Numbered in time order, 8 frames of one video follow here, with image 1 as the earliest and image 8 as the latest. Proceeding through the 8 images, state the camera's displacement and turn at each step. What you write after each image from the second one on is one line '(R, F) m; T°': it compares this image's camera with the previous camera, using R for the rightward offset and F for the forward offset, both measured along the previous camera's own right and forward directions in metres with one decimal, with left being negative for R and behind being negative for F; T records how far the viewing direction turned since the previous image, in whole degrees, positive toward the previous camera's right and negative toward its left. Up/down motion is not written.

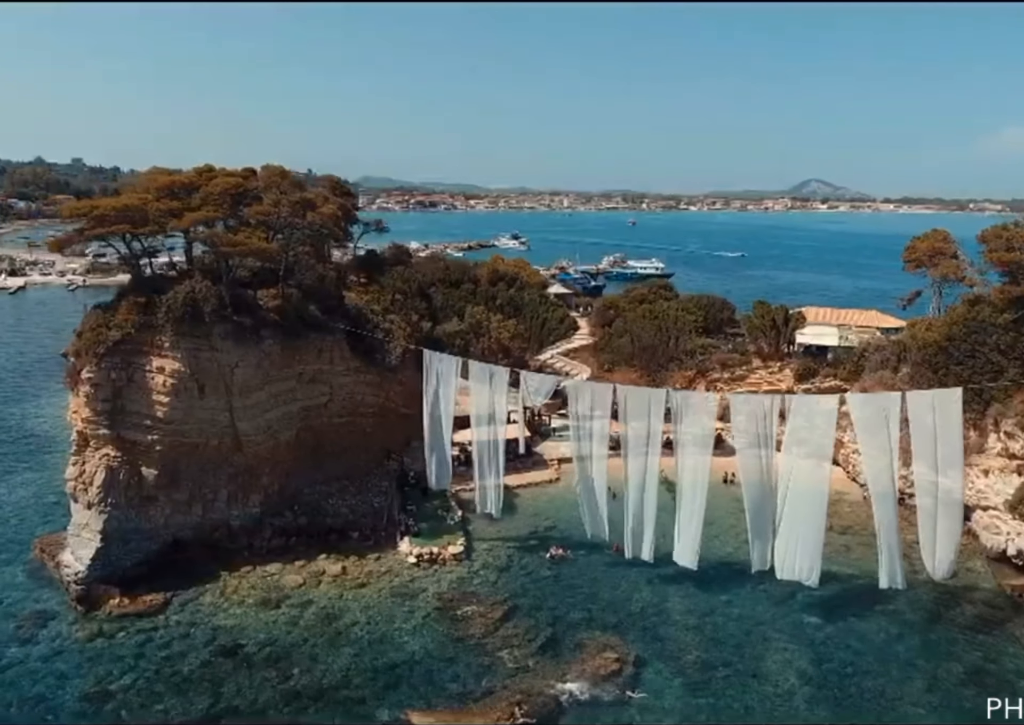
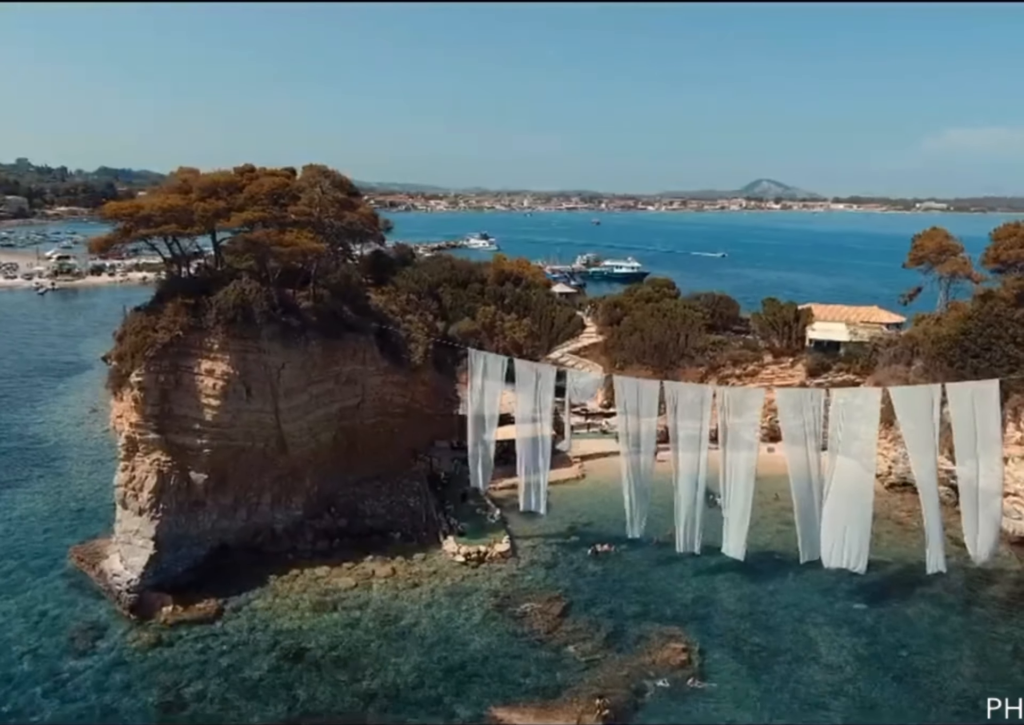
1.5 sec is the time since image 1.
(-2.7, -0.1) m; +4°
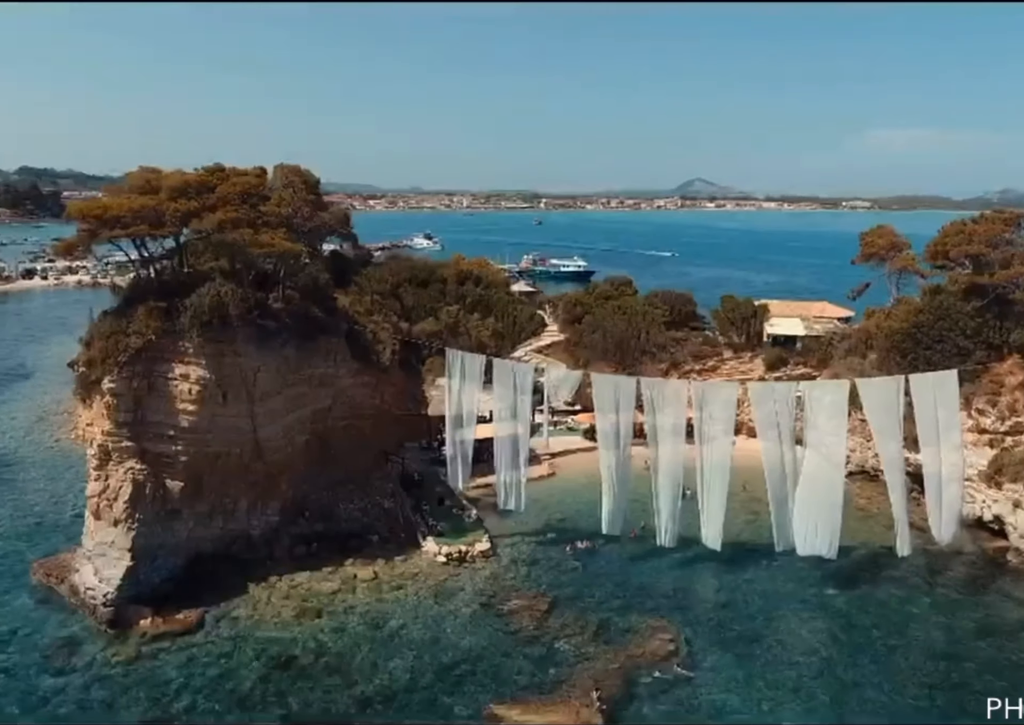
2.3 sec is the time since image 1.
(-1.2, -0.1) m; +4°
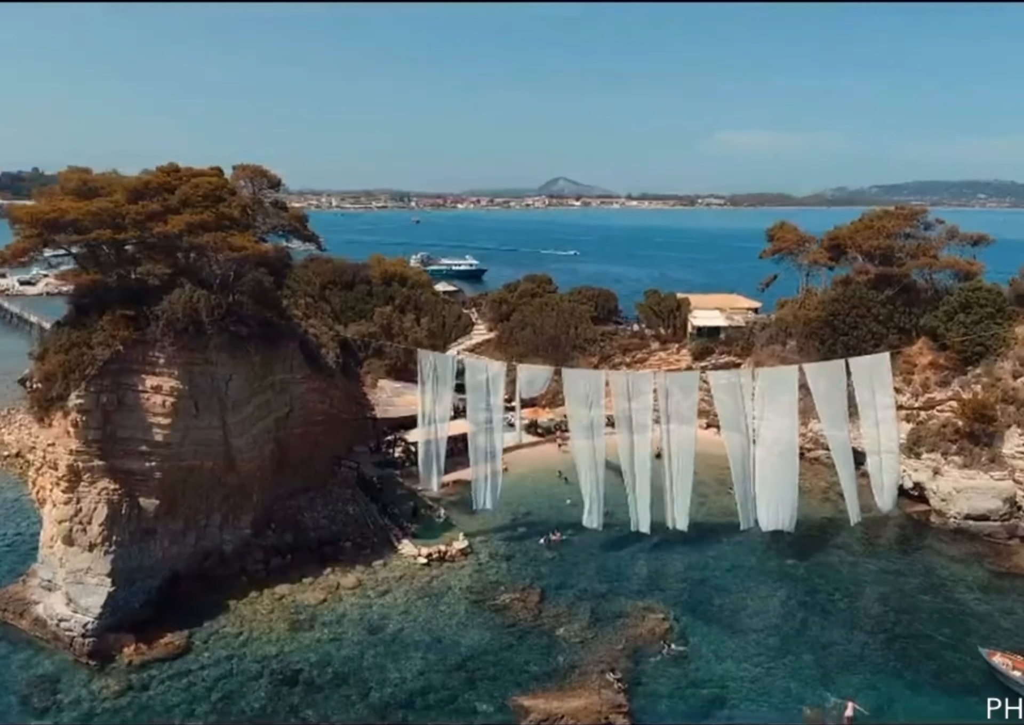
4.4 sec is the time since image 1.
(-3.1, -0.1) m; +9°
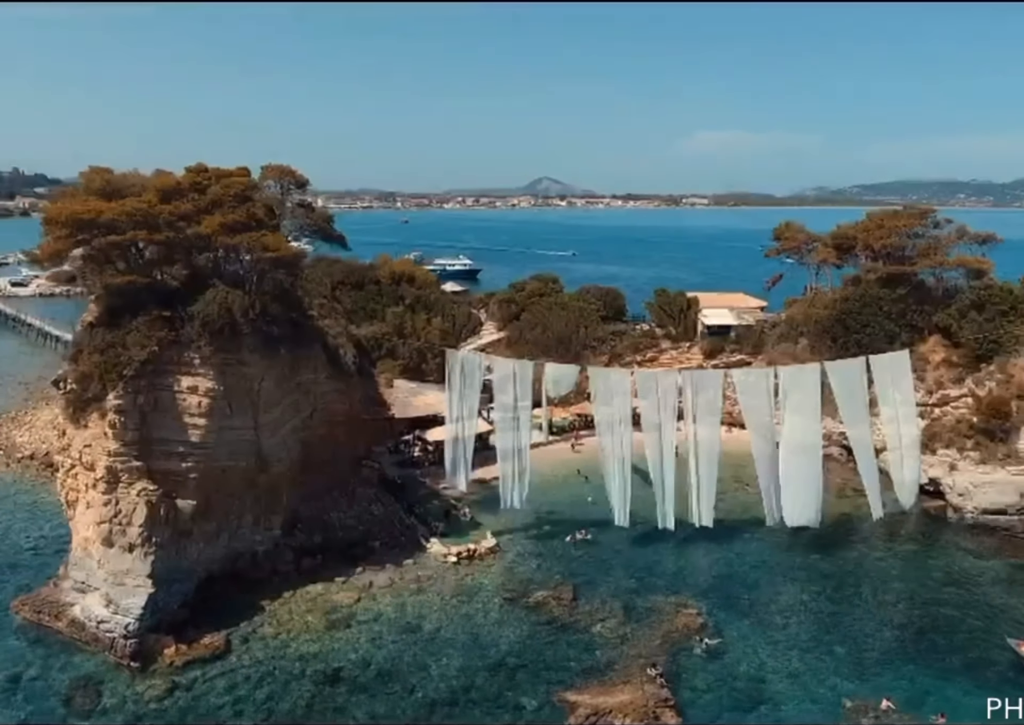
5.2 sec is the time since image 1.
(-1.4, -0.1) m; +1°
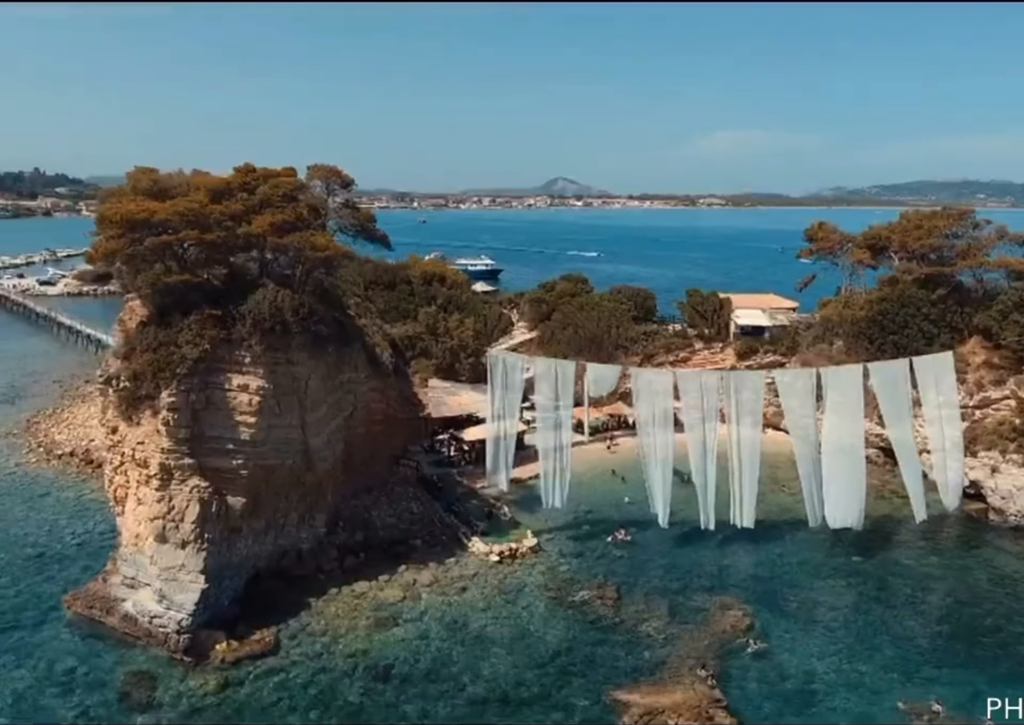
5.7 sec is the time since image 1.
(-0.9, -0.1) m; -1°
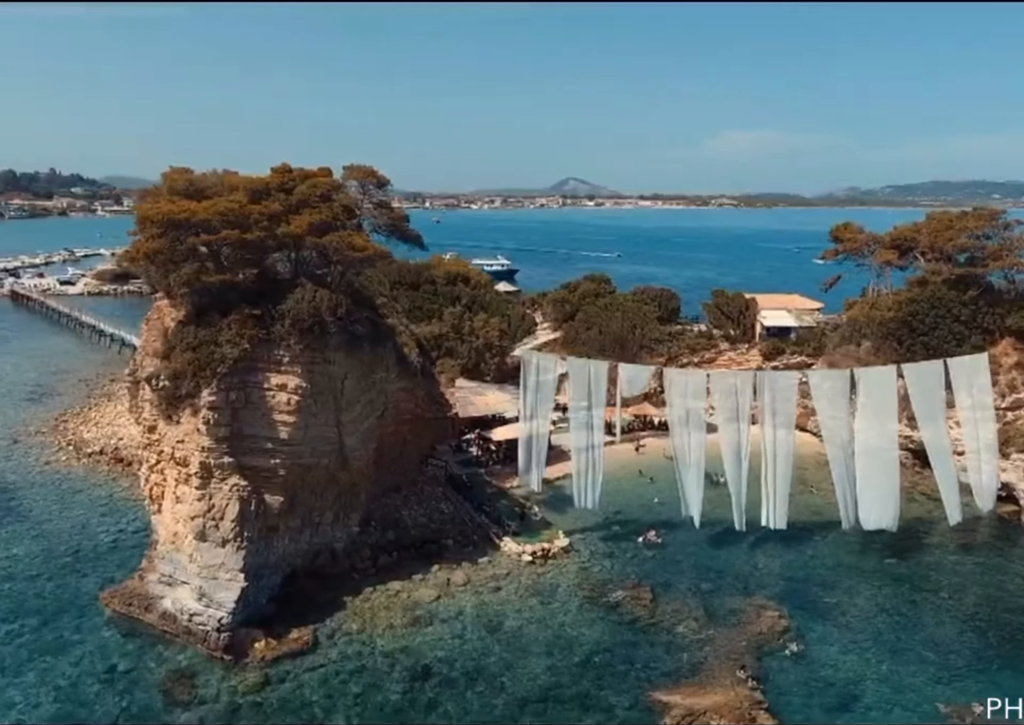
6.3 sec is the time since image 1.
(-0.7, 0.0) m; 0°
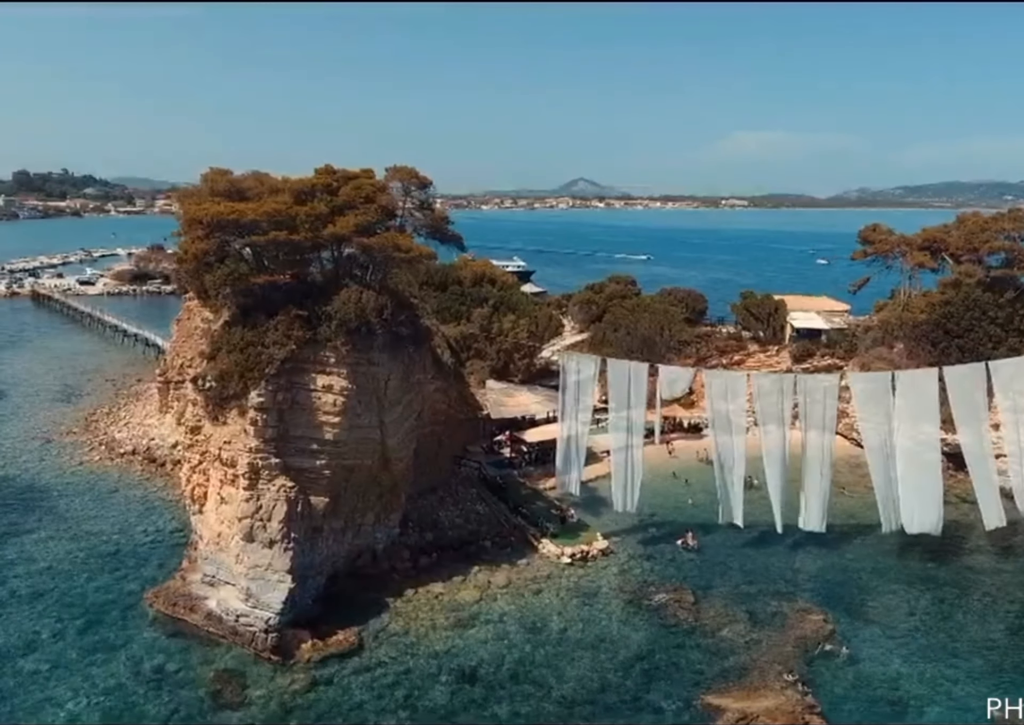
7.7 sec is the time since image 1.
(-1.0, 0.0) m; 0°
